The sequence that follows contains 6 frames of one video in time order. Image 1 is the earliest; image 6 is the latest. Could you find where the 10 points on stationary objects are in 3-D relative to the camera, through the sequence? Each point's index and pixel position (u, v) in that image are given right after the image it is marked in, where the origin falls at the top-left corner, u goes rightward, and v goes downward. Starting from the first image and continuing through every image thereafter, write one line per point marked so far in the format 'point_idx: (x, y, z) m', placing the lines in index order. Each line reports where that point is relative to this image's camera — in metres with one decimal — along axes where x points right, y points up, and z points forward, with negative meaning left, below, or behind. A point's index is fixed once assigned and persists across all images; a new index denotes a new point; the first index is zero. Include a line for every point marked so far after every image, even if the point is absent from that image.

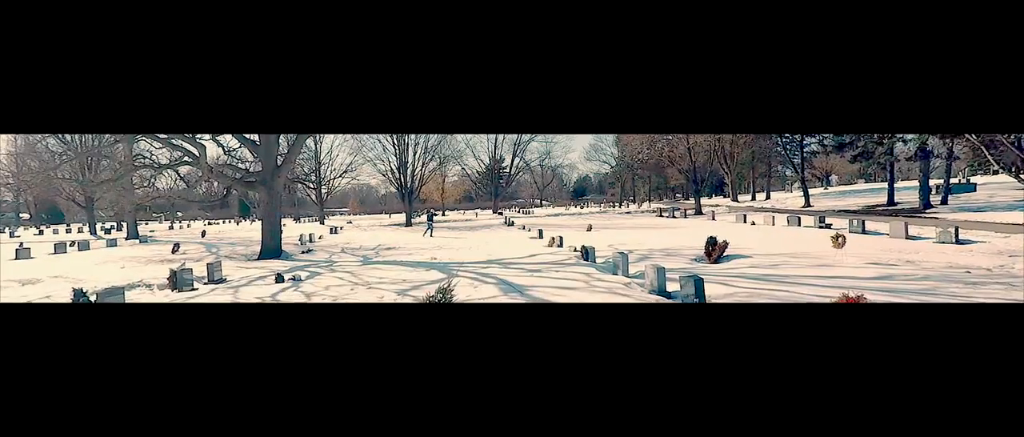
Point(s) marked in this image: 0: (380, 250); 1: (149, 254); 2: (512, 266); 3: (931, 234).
0: (-2.9, -0.7, +12.8) m
1: (-8.4, -0.8, +13.4) m
2: (0.0, -0.7, +8.5) m
3: (+7.5, -0.3, +10.3) m
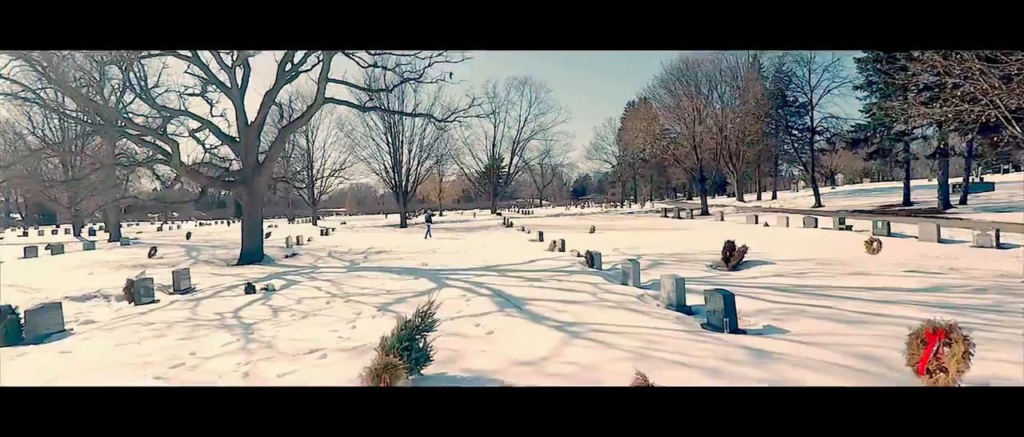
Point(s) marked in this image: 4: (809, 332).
0: (-3.0, -0.8, +12.0) m
1: (-8.4, -0.9, +12.6) m
2: (0.0, -0.7, +7.7) m
3: (+7.5, -0.3, +9.5) m
4: (+2.2, -0.8, +4.3) m
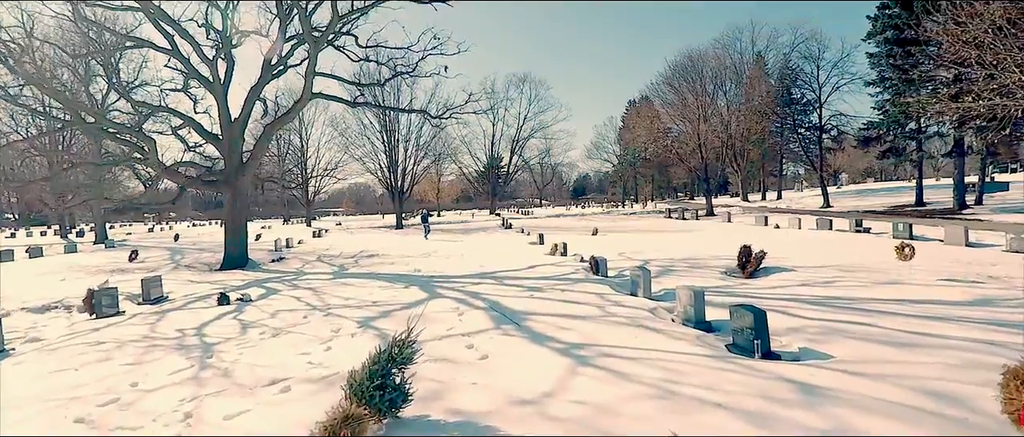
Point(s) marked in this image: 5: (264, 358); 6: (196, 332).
0: (-3.0, -0.8, +11.4) m
1: (-8.4, -0.9, +12.0) m
2: (-0.1, -0.8, +7.0) m
3: (+7.5, -0.4, +8.9) m
4: (+2.2, -0.9, +3.7) m
5: (-1.8, -1.0, +4.1) m
6: (-2.7, -1.0, +5.0) m
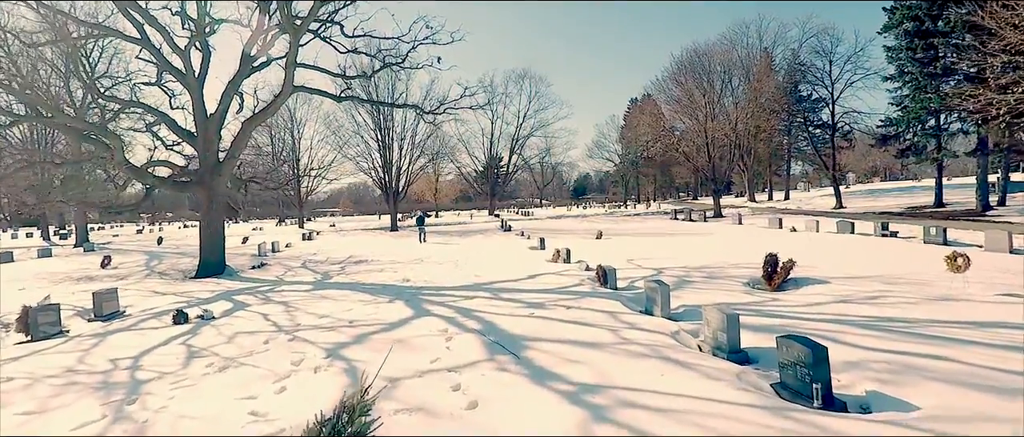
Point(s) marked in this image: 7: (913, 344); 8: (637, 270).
0: (-3.0, -0.9, +10.5) m
1: (-8.5, -1.0, +11.1) m
2: (-0.1, -0.8, +6.2) m
3: (+7.4, -0.4, +8.1) m
4: (+2.2, -1.0, +2.9) m
5: (-1.8, -1.1, +3.3) m
6: (-2.8, -1.0, +4.1) m
7: (+2.8, -0.9, +4.0) m
8: (+1.7, -0.7, +7.7) m
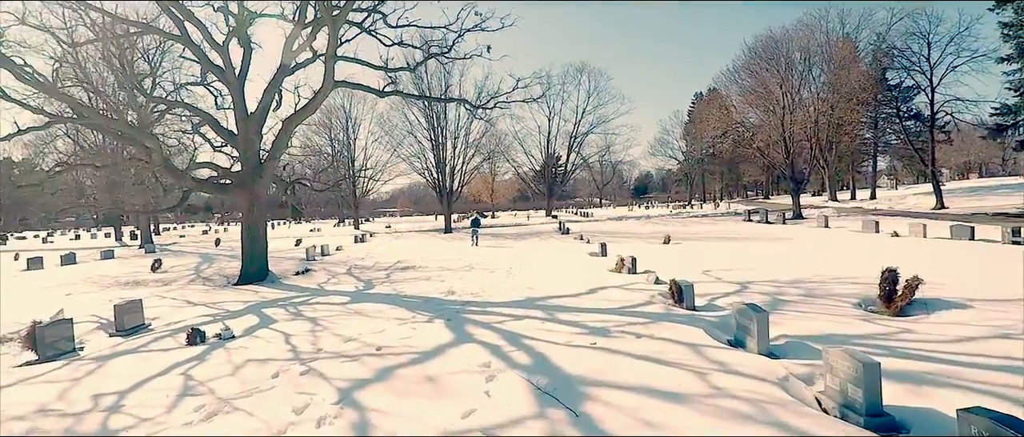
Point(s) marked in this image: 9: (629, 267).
0: (-2.0, -0.9, +9.9) m
1: (-7.4, -1.1, +11.0) m
2: (+0.4, -0.9, +5.3) m
3: (+8.1, -0.5, +6.3) m
4: (+2.3, -1.0, +1.7) m
5: (-1.5, -1.1, +2.5) m
6: (-2.4, -1.1, +3.5) m
7: (+3.1, -0.9, +2.8) m
8: (+2.3, -0.7, +6.5) m
9: (+1.6, -0.7, +7.7) m
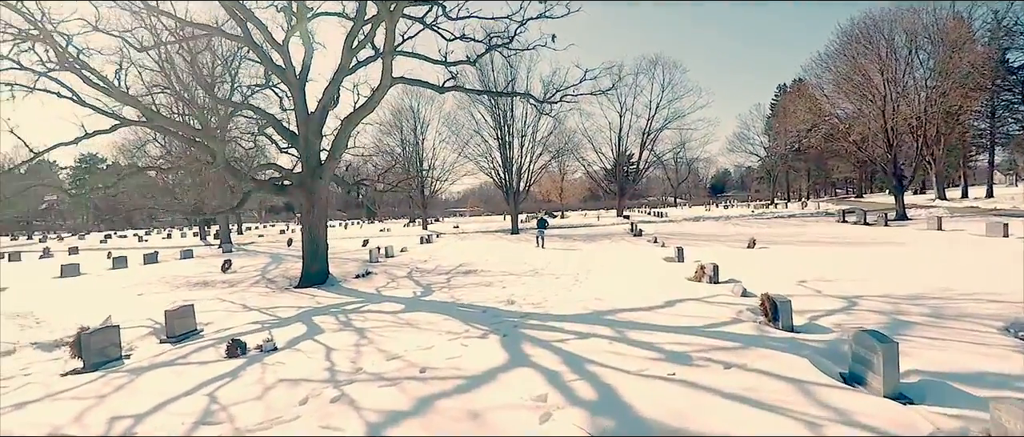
0: (-1.0, -0.9, +9.4) m
1: (-6.1, -1.1, +11.2) m
2: (+0.9, -0.9, +4.6) m
3: (+8.7, -0.5, +4.7) m
4: (+2.4, -1.1, +0.8) m
5: (-1.4, -1.2, +2.1) m
6: (-2.1, -1.2, +3.1) m
7: (+3.3, -1.0, +1.8) m
8: (+3.0, -0.8, +5.6) m
9: (+2.4, -0.7, +6.9) m
